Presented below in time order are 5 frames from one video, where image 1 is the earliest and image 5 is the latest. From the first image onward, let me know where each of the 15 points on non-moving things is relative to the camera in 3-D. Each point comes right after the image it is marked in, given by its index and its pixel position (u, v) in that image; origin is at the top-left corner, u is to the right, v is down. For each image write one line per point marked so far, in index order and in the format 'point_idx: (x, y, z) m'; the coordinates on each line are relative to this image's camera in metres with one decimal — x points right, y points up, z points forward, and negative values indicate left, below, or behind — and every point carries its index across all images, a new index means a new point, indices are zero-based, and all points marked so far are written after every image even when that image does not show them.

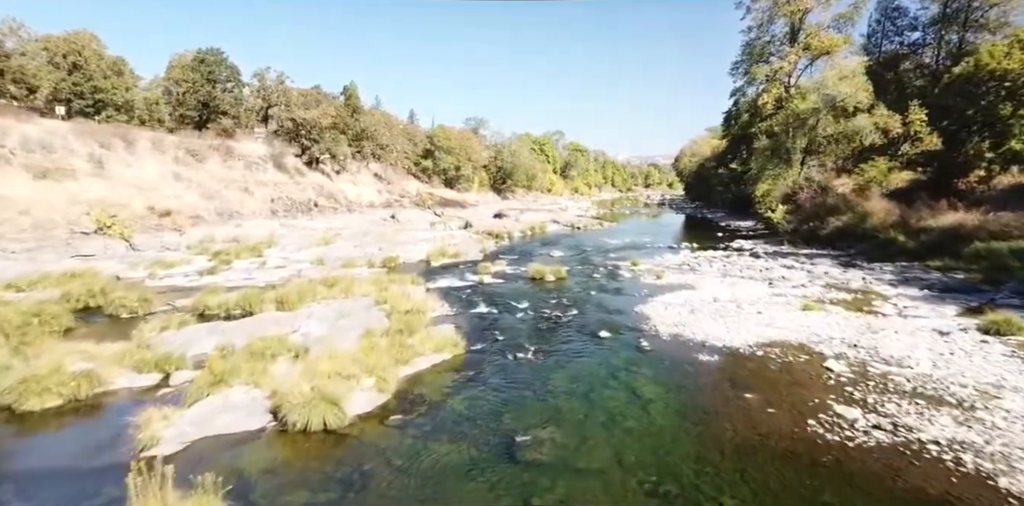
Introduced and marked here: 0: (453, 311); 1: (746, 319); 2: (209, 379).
0: (-2.1, -2.1, +17.7) m
1: (+7.5, -2.1, +15.7) m
2: (-6.1, -2.5, +9.8) m
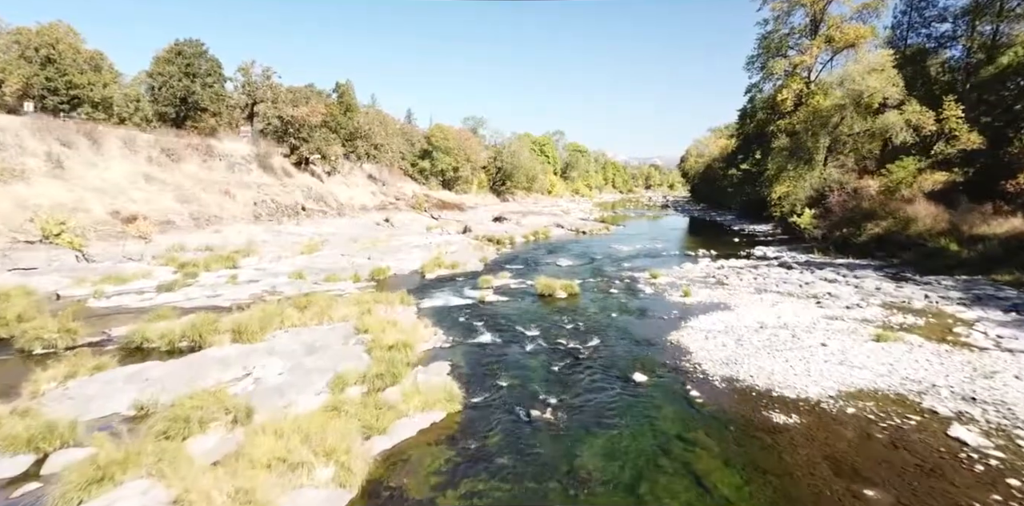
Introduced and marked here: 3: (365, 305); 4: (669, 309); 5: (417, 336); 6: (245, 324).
0: (-1.9, -2.7, +14.6) m
1: (+7.7, -2.6, +12.7) m
2: (-5.8, -3.0, +6.7) m
3: (-5.2, -1.9, +17.4) m
4: (+5.9, -2.1, +18.4) m
5: (-2.8, -2.5, +14.4) m
6: (-7.8, -2.1, +14.3) m
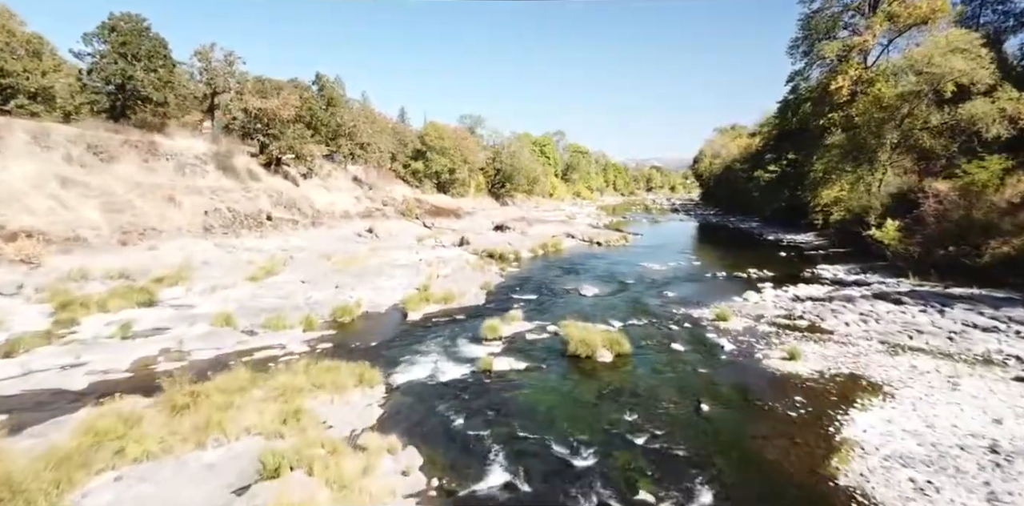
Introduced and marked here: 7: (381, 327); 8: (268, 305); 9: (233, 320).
0: (-1.3, -3.8, +7.7) m
1: (+8.3, -3.7, +5.8) m
2: (-5.2, -4.2, -0.2) m
3: (-4.6, -3.1, +10.5) m
4: (+6.5, -3.3, +11.5) m
5: (-2.2, -3.7, +7.5) m
6: (-7.2, -3.2, +7.4) m
7: (-5.0, -2.8, +18.5) m
8: (-9.6, -2.1, +19.1) m
9: (-9.8, -2.3, +17.1) m
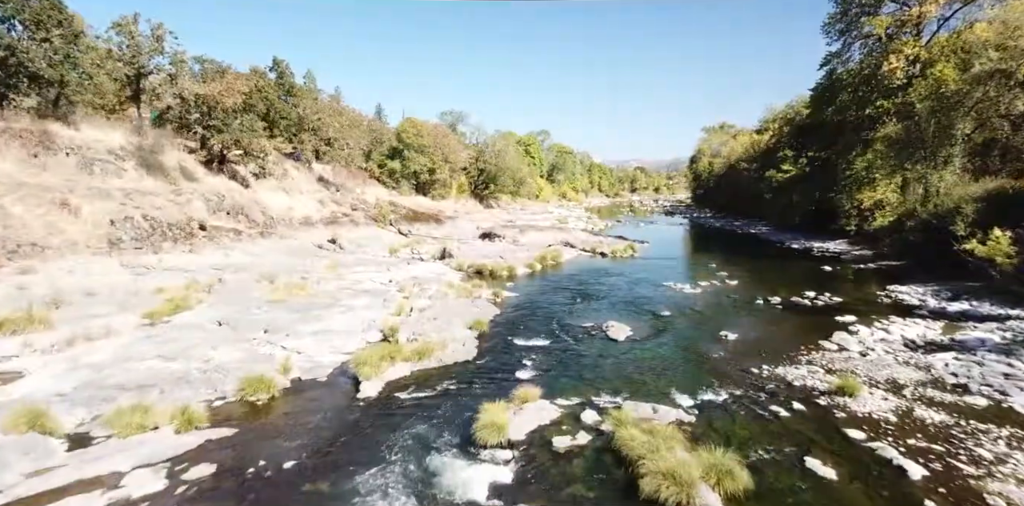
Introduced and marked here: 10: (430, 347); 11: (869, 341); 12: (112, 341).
0: (-0.6, -4.8, +1.0) m
1: (+9.1, -4.6, -0.6) m
2: (-4.2, -5.1, -7.1) m
3: (-4.1, -4.0, +3.6) m
4: (+7.0, -4.2, +5.1) m
5: (-1.5, -4.6, +0.7) m
6: (-6.5, -4.2, +0.4) m
7: (-4.7, -3.8, +11.6) m
8: (-9.3, -3.1, +12.1) m
9: (-9.5, -3.3, +10.1) m
10: (-2.6, -2.9, +15.3) m
11: (+11.8, -2.9, +16.1) m
12: (-12.1, -2.6, +14.8) m
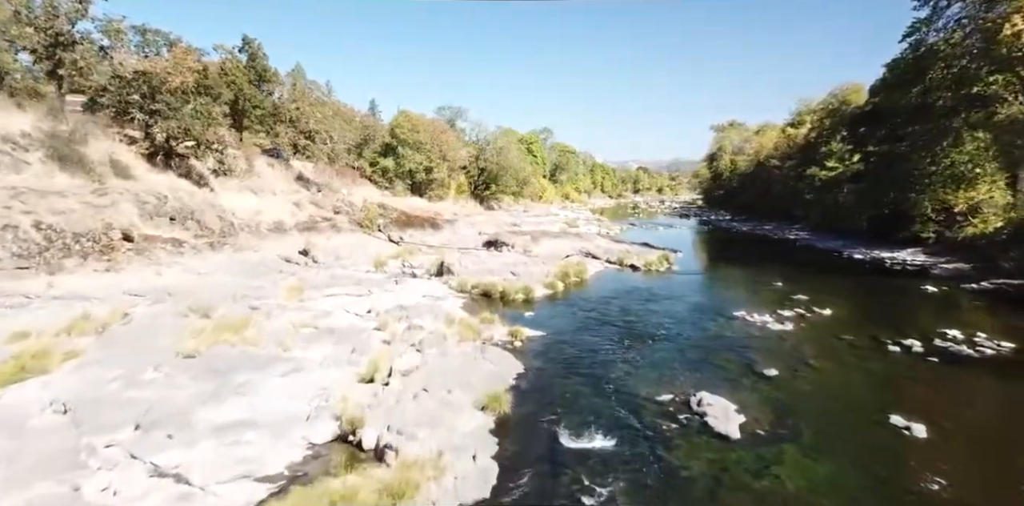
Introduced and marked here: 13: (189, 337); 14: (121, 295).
0: (+0.3, -5.5, -6.0) m
1: (+10.0, -5.4, -7.5) m
2: (-3.2, -5.9, -14.1) m
3: (-3.1, -4.8, -3.4) m
4: (+7.9, -4.9, -1.9) m
5: (-0.6, -5.4, -6.3) m
6: (-5.6, -5.0, -6.6) m
7: (-3.8, -4.6, +4.6) m
8: (-8.4, -3.9, +5.0) m
9: (-8.6, -4.2, +3.1) m
10: (-1.7, -3.7, +8.2) m
11: (+12.7, -3.7, +9.2) m
12: (-11.2, -3.5, +7.8) m
13: (-10.4, -2.6, +15.7) m
14: (-15.7, -1.6, +19.6) m
